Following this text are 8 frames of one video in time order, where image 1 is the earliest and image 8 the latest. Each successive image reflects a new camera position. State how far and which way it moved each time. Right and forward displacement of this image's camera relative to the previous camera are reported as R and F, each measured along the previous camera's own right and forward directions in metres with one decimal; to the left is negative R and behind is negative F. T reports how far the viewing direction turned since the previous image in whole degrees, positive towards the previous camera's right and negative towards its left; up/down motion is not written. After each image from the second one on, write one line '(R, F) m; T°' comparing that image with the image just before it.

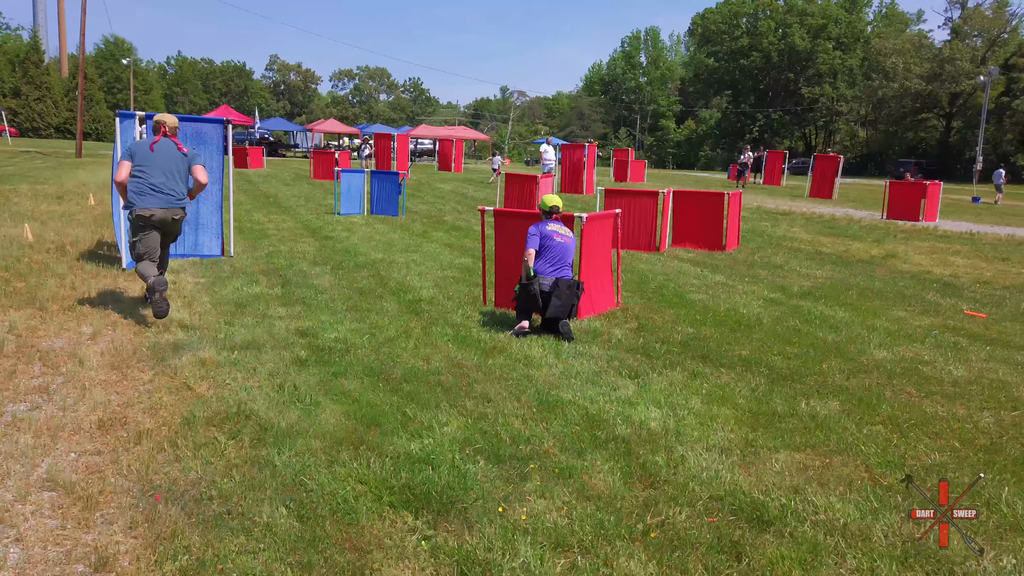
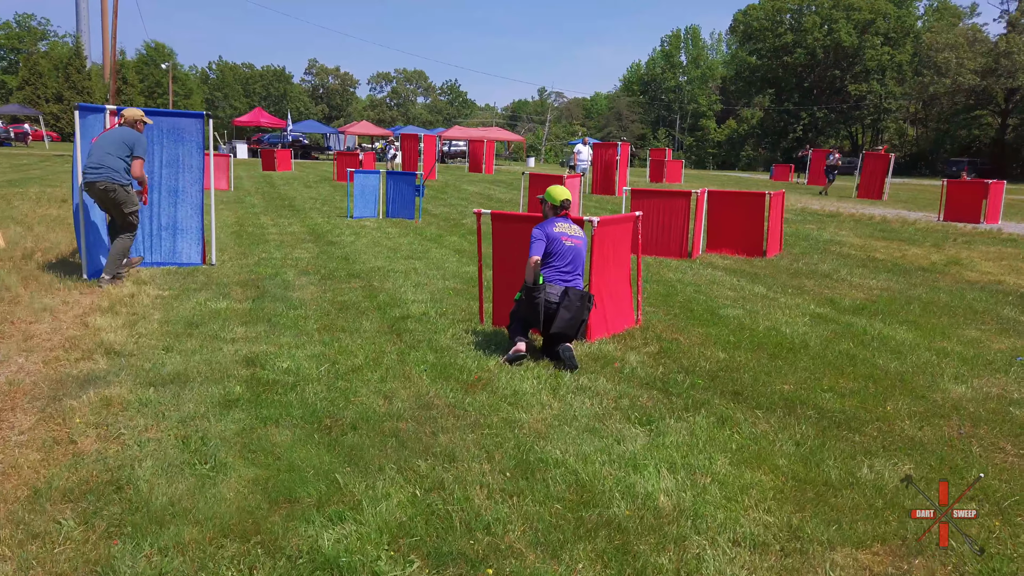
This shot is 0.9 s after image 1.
(+0.3, +0.9) m; -3°
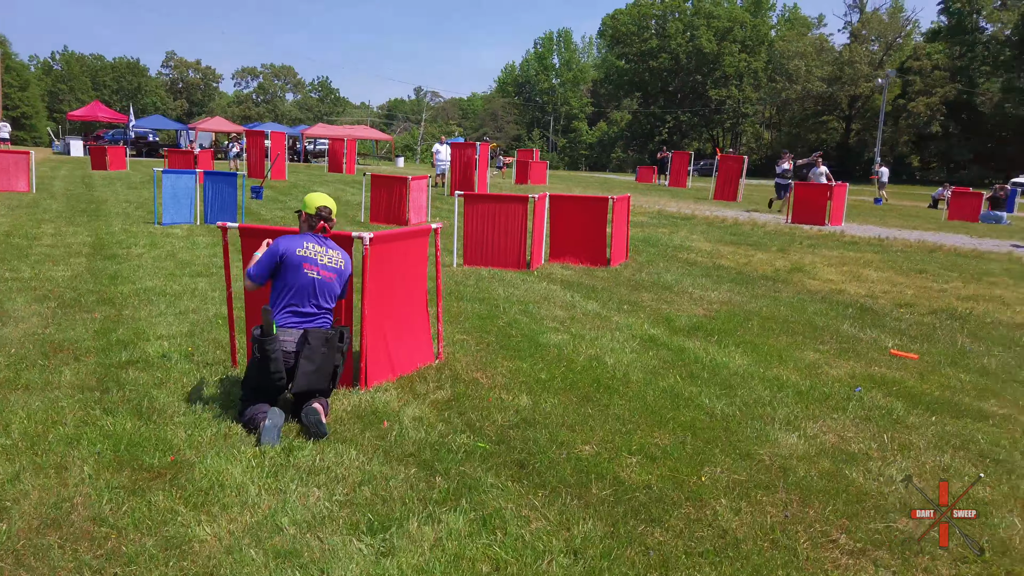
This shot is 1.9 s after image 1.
(+0.7, +1.0) m; +9°
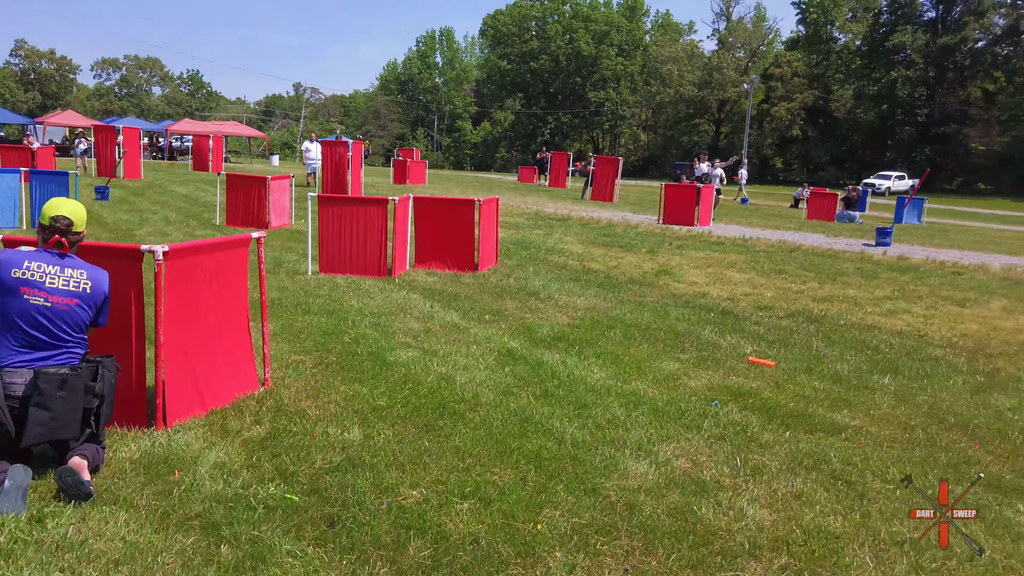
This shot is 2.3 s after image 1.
(+0.3, +0.4) m; +8°
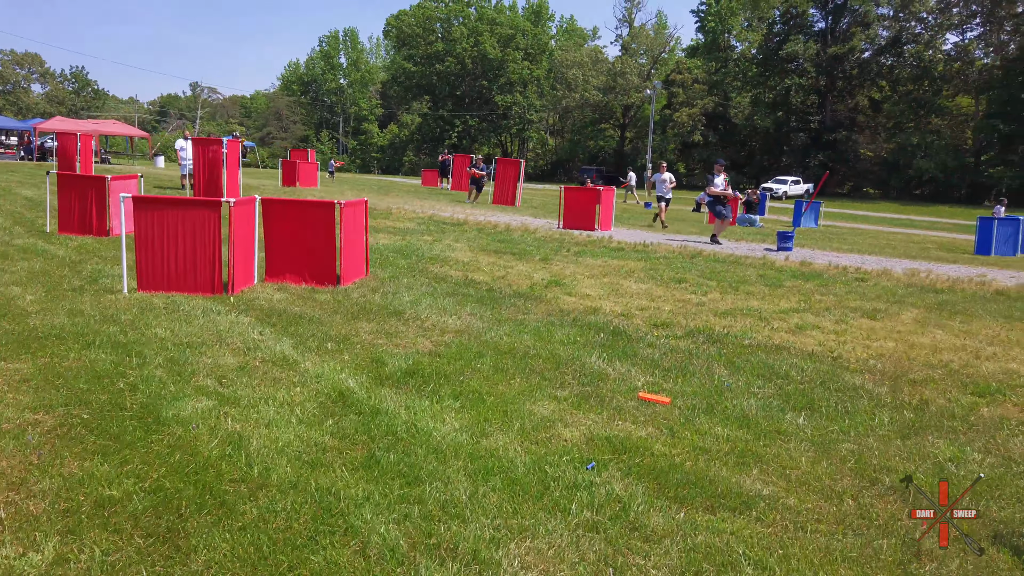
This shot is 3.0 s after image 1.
(+0.5, +1.1) m; +7°
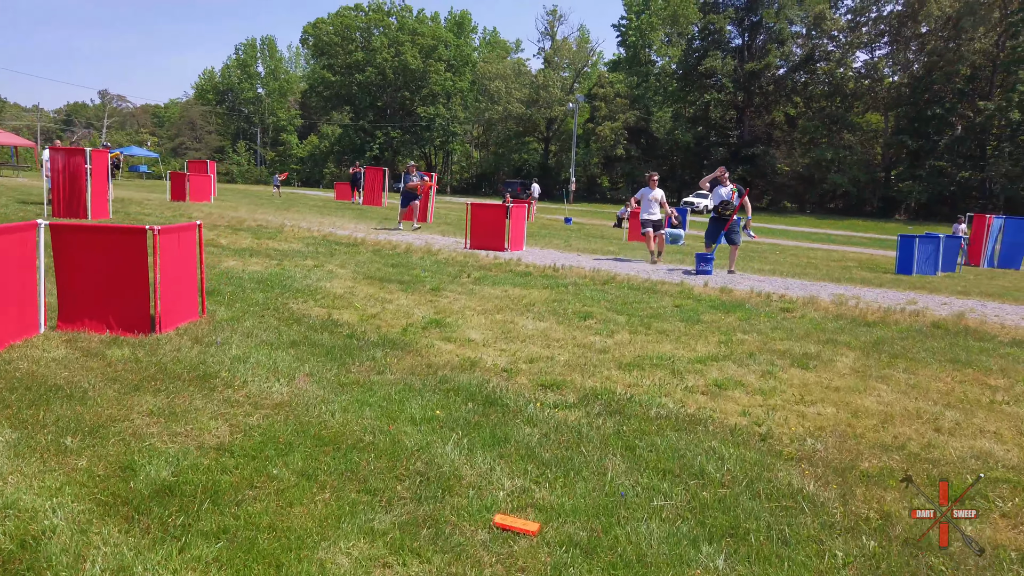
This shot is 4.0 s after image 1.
(+0.6, +1.4) m; +5°
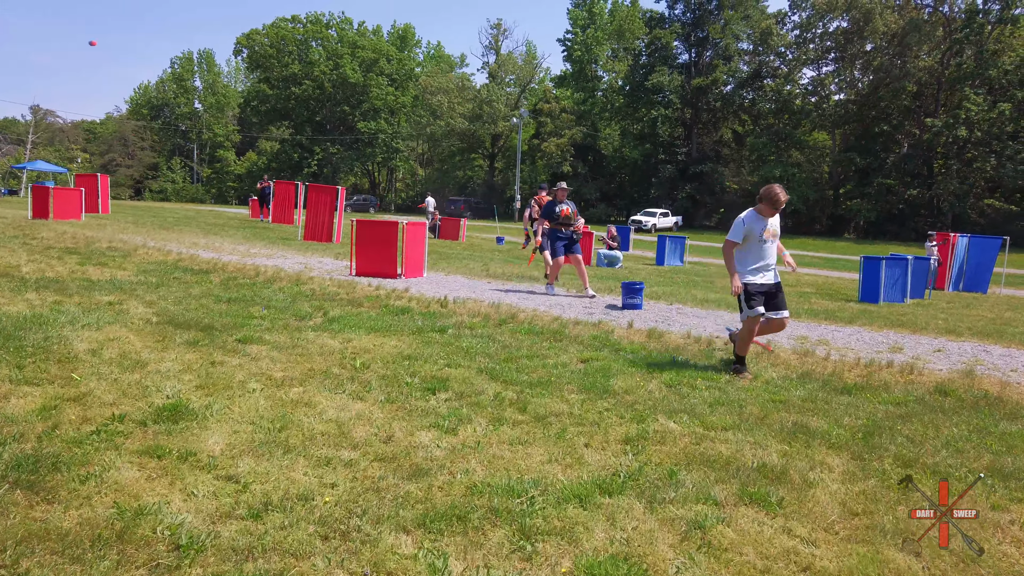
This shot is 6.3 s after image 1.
(+1.0, +2.7) m; +3°
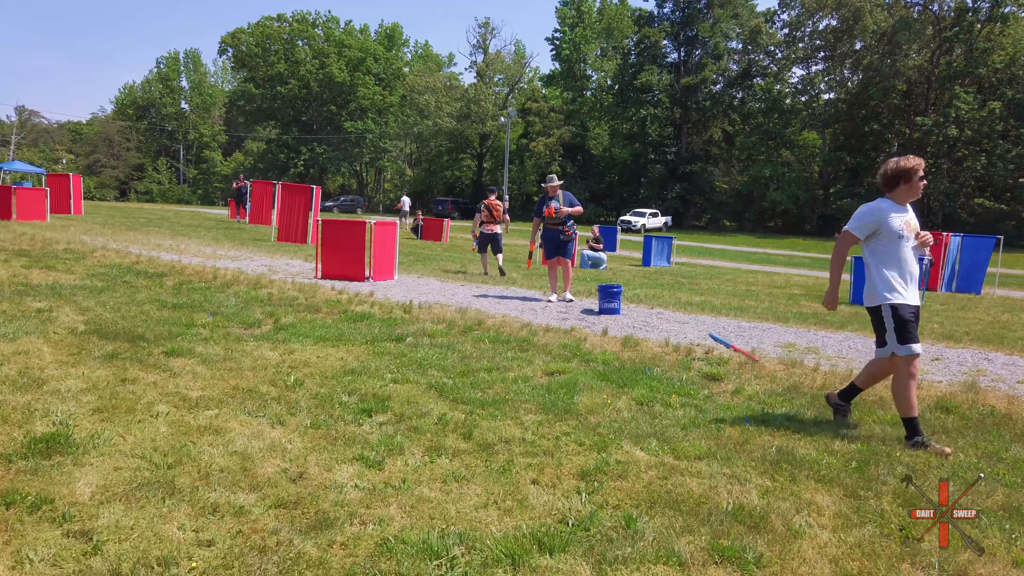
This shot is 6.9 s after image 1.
(+0.3, +0.6) m; +1°
